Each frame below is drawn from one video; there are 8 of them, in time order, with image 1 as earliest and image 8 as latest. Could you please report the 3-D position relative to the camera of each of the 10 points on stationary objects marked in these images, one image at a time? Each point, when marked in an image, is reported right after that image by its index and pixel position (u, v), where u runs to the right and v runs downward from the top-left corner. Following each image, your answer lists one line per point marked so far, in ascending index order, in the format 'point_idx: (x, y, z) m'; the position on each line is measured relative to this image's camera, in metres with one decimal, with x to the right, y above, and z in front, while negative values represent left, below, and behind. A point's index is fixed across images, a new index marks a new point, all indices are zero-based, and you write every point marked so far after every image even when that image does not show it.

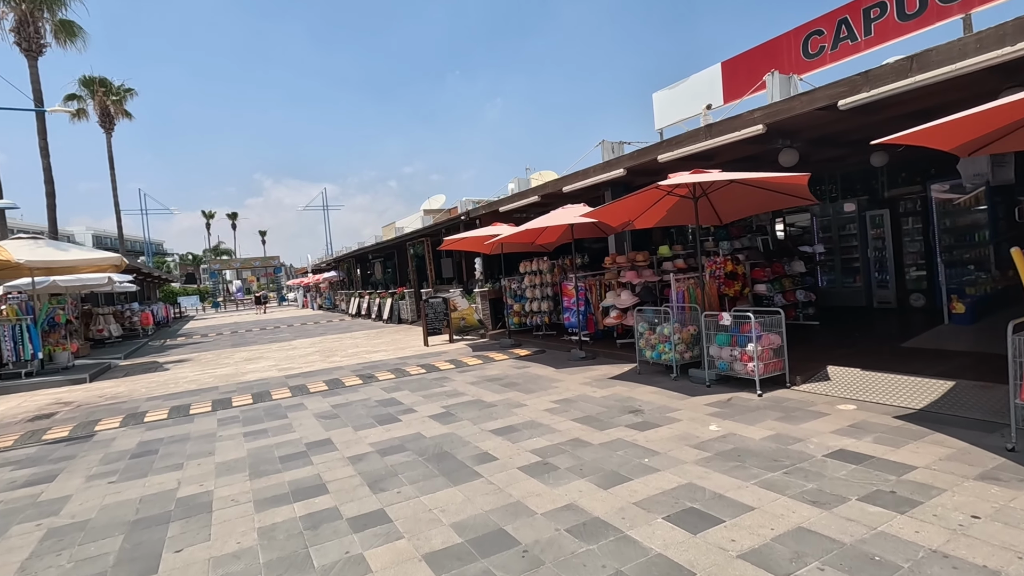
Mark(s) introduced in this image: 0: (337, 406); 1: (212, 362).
0: (-2.2, -1.5, +6.8) m
1: (-7.2, -1.8, +12.7) m
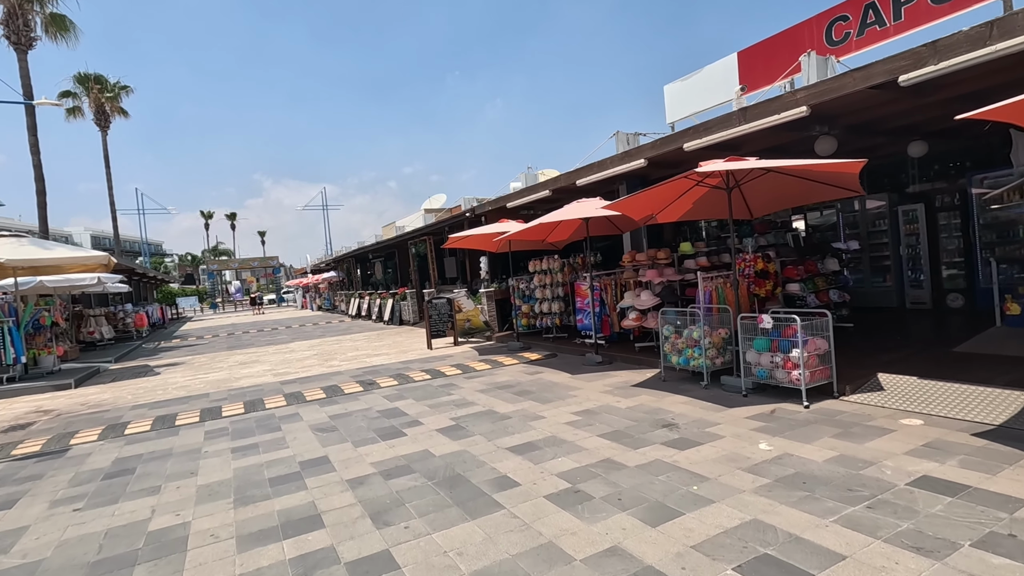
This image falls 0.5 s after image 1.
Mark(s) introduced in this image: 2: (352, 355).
0: (-2.1, -1.5, +6.2) m
1: (-7.0, -1.8, +12.1) m
2: (-3.5, -1.5, +11.6) m
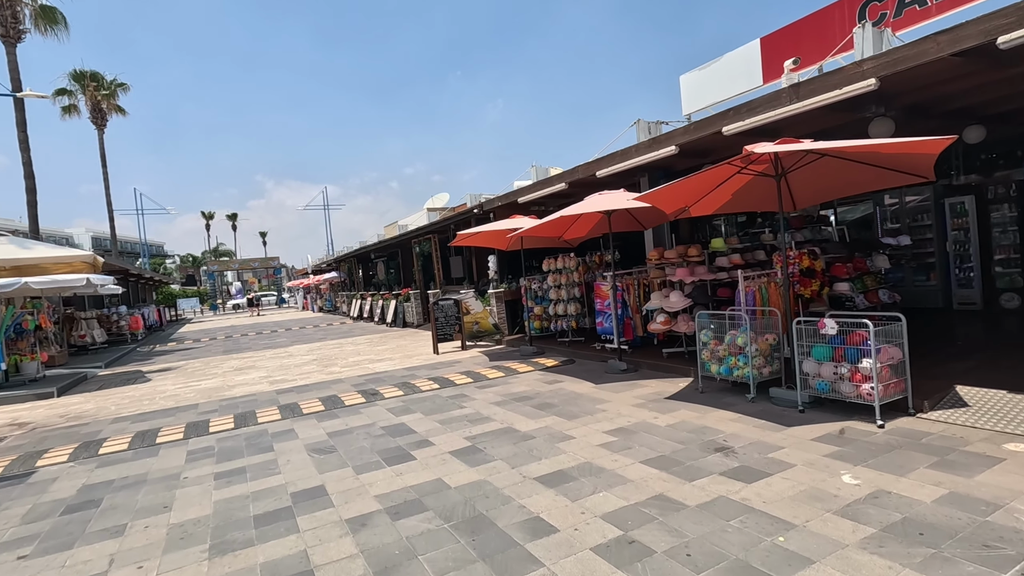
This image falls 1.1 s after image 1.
0: (-1.9, -1.5, +5.6) m
1: (-6.8, -1.8, +11.4) m
2: (-3.2, -1.5, +10.9) m
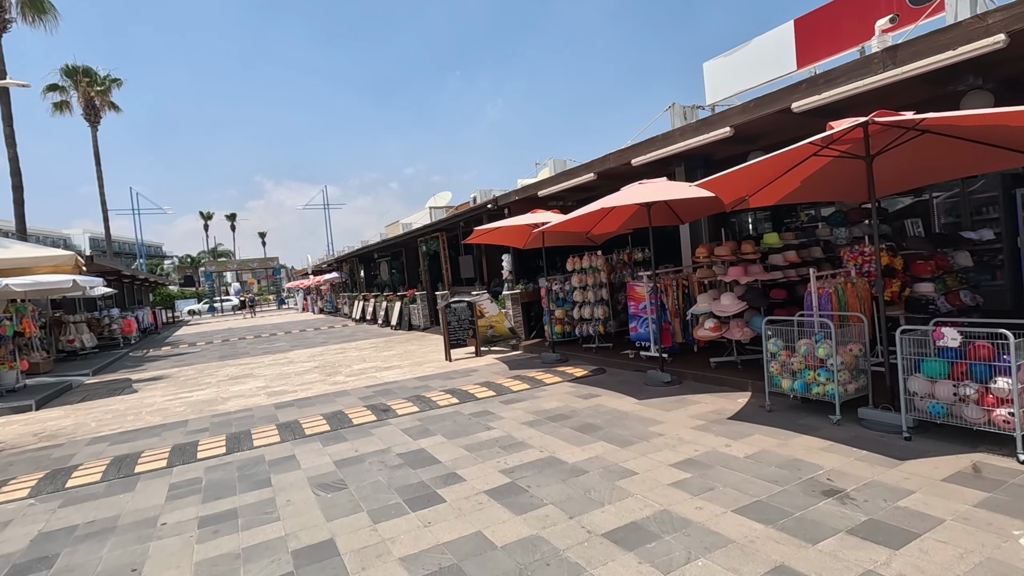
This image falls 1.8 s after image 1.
0: (-1.5, -1.6, +4.7) m
1: (-6.4, -1.9, +10.6) m
2: (-2.9, -1.5, +10.0) m
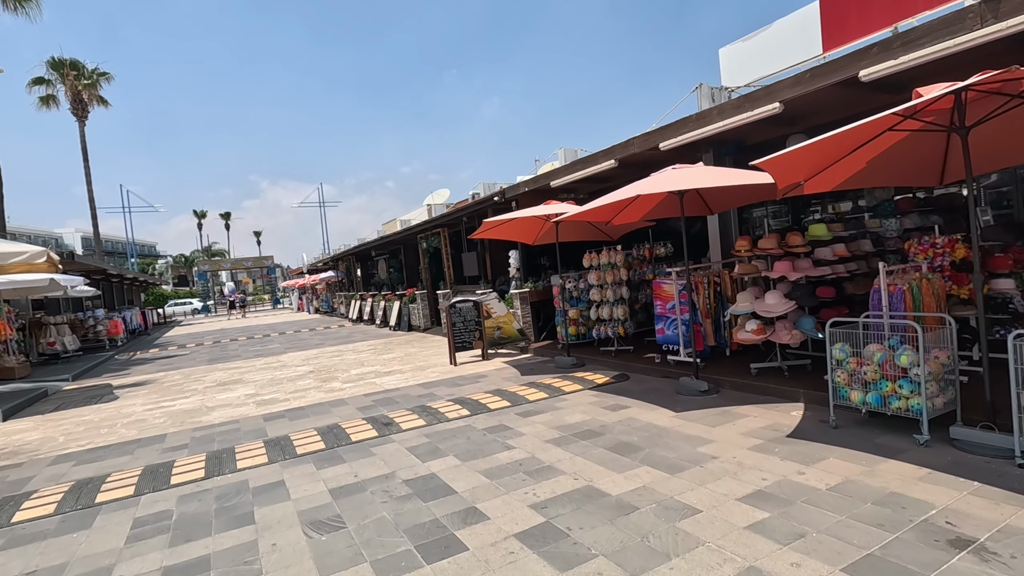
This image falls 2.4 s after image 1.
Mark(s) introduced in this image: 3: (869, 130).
0: (-1.3, -1.5, +4.0) m
1: (-6.3, -1.9, +9.9) m
2: (-2.7, -1.5, +9.3) m
3: (+2.7, +1.2, +3.9) m
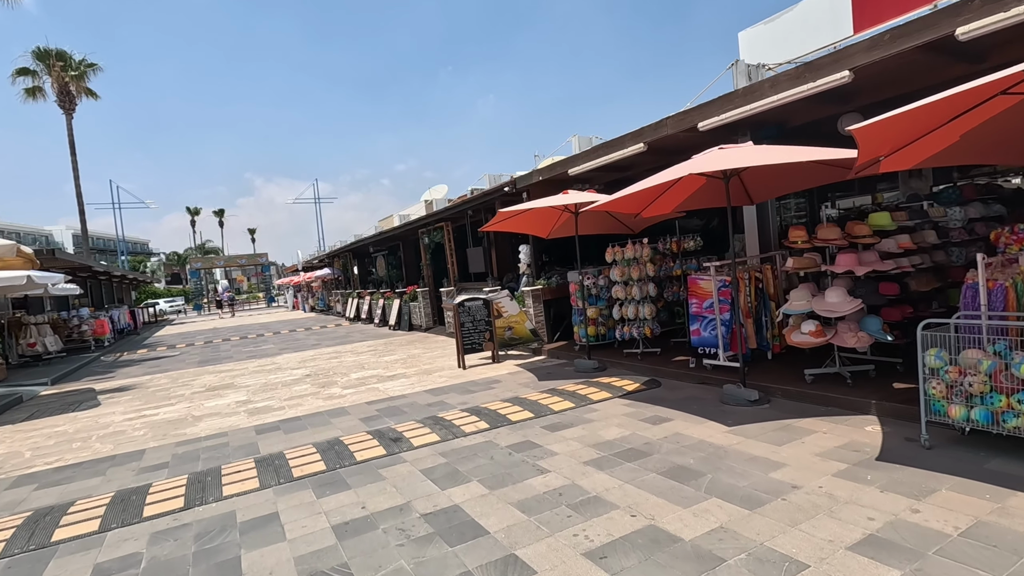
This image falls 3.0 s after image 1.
0: (-1.0, -1.5, +3.3) m
1: (-6.1, -1.8, +9.1) m
2: (-2.5, -1.4, +8.6) m
3: (+2.9, +1.2, +3.3) m
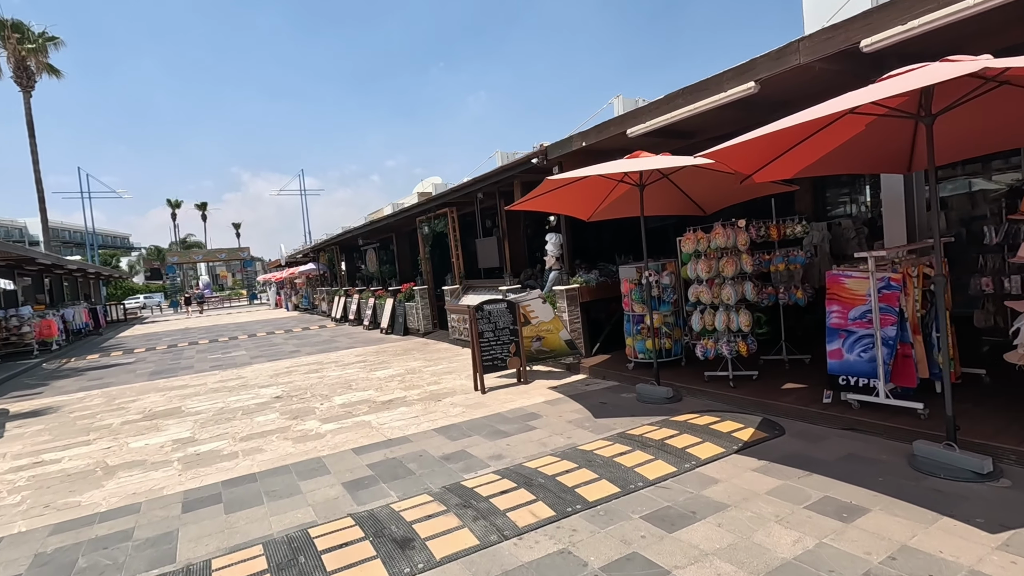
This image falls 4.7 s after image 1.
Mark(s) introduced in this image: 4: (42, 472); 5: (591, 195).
0: (-0.5, -1.5, +1.3) m
1: (-5.7, -1.8, +7.0) m
2: (-2.1, -1.4, +6.6) m
3: (+3.5, +1.2, +1.3) m
4: (-4.4, -1.7, +5.0) m
5: (+0.9, +1.1, +6.2) m
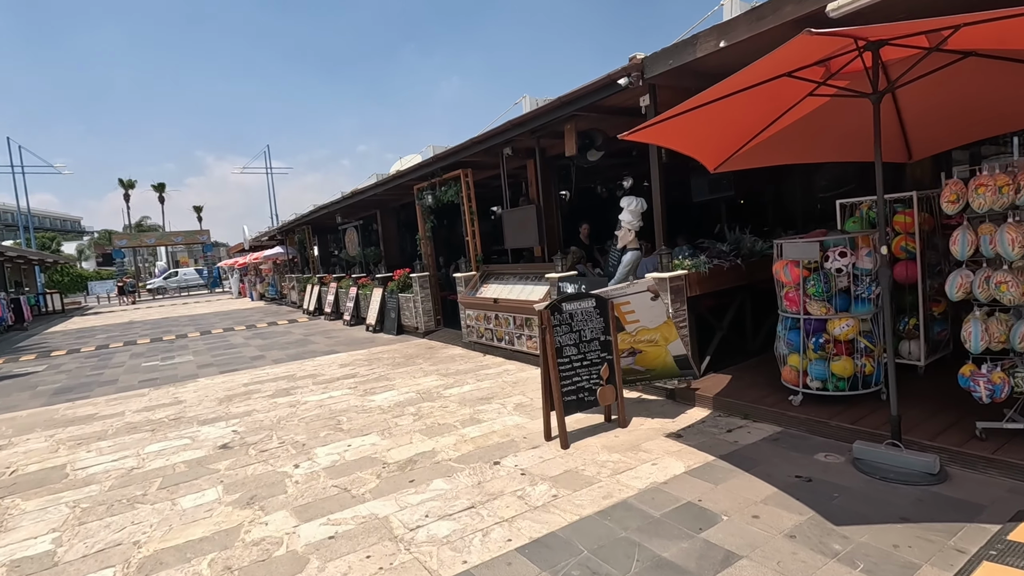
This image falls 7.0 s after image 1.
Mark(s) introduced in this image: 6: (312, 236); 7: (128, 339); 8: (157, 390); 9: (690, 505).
0: (+0.5, -1.5, -1.2) m
1: (-4.9, -1.6, +4.3) m
2: (-1.4, -1.3, +4.0) m
3: (+4.5, +1.2, -1.0) m
4: (-3.6, -1.7, +2.3) m
5: (+1.7, +1.1, +3.7) m
6: (-6.8, +1.8, +18.1) m
7: (-9.7, -1.3, +13.5) m
8: (-4.9, -1.4, +7.3) m
9: (+1.0, -1.2, +3.0) m
